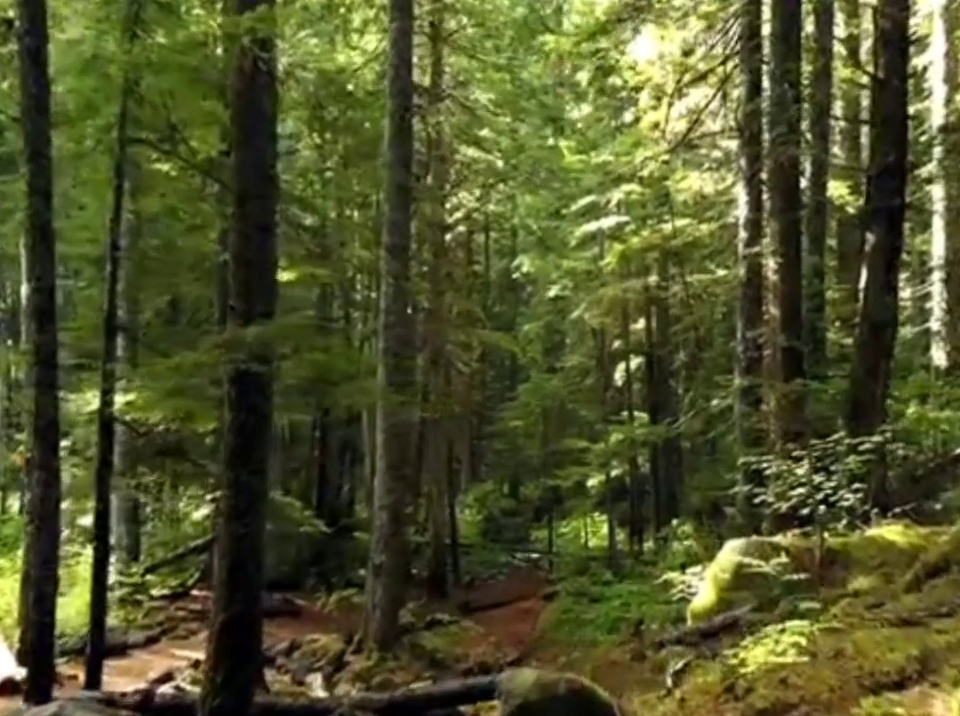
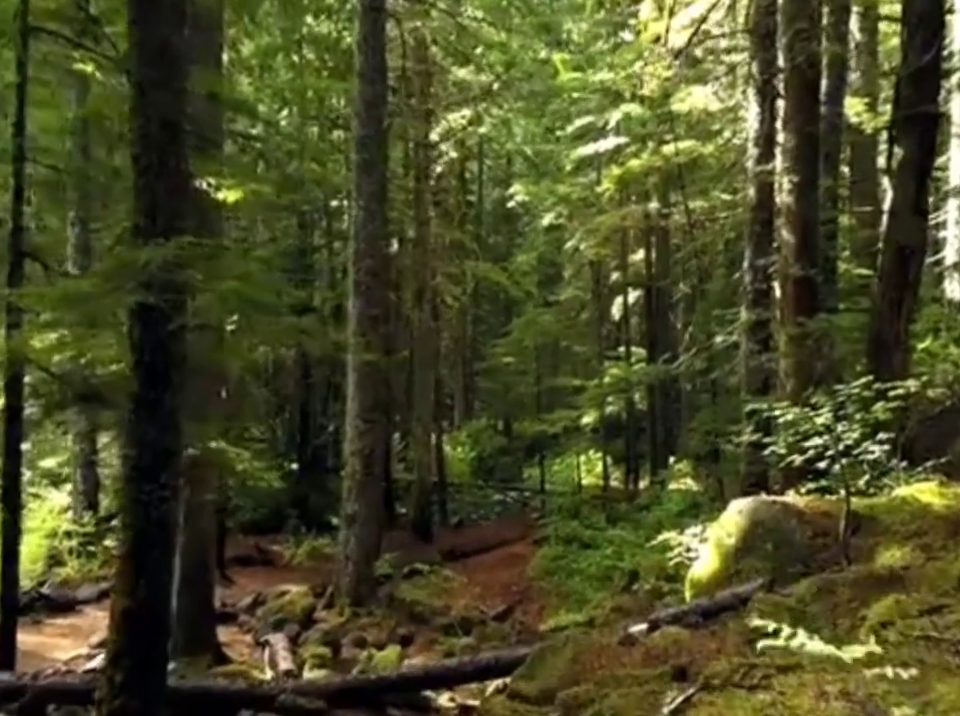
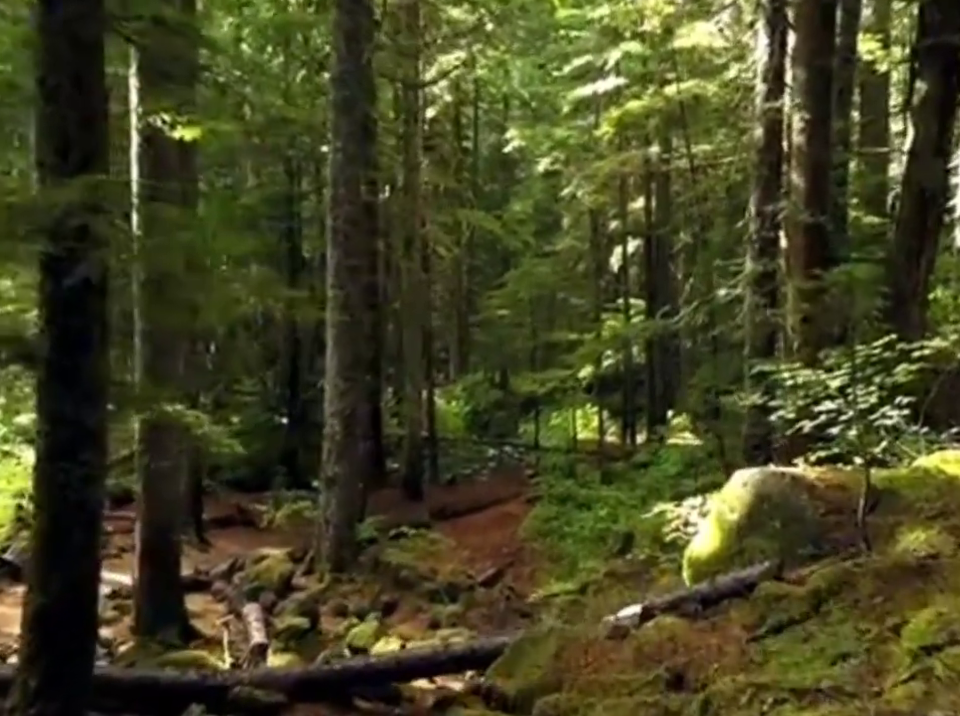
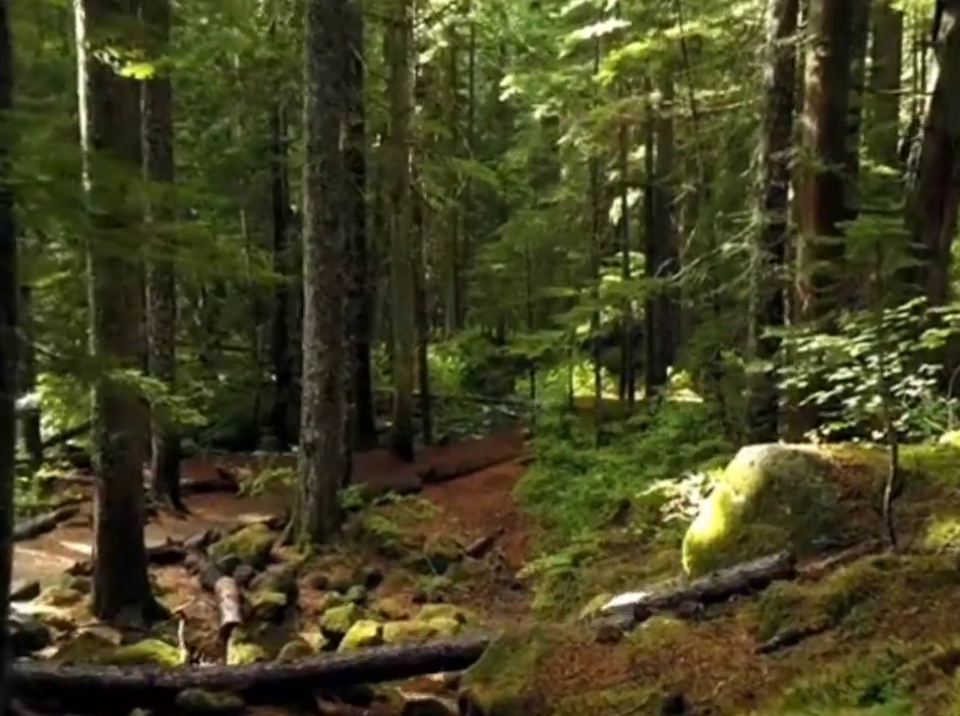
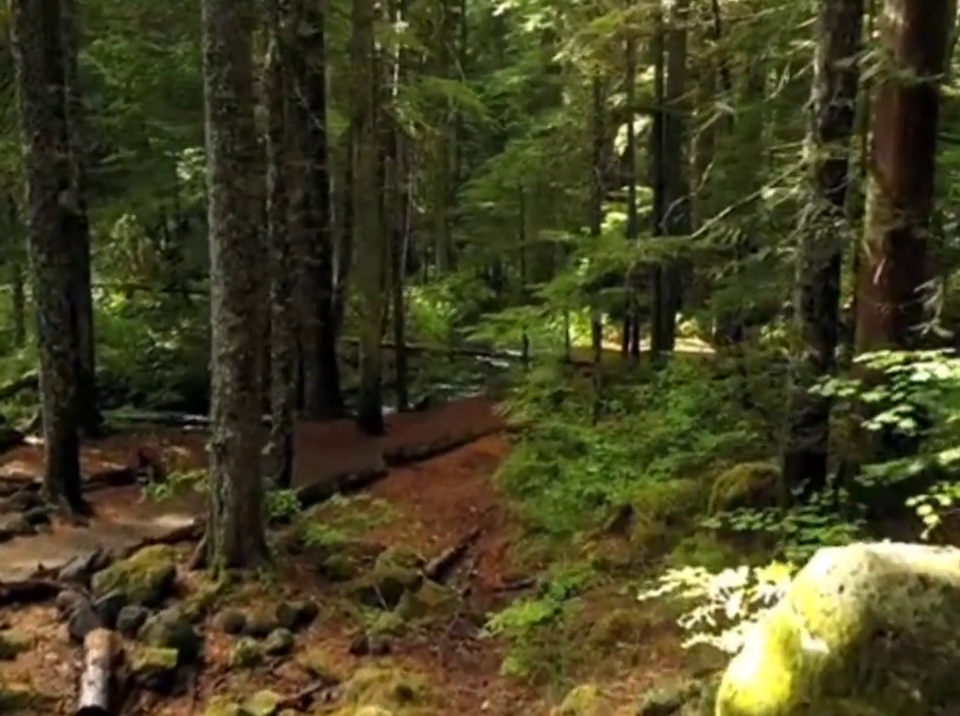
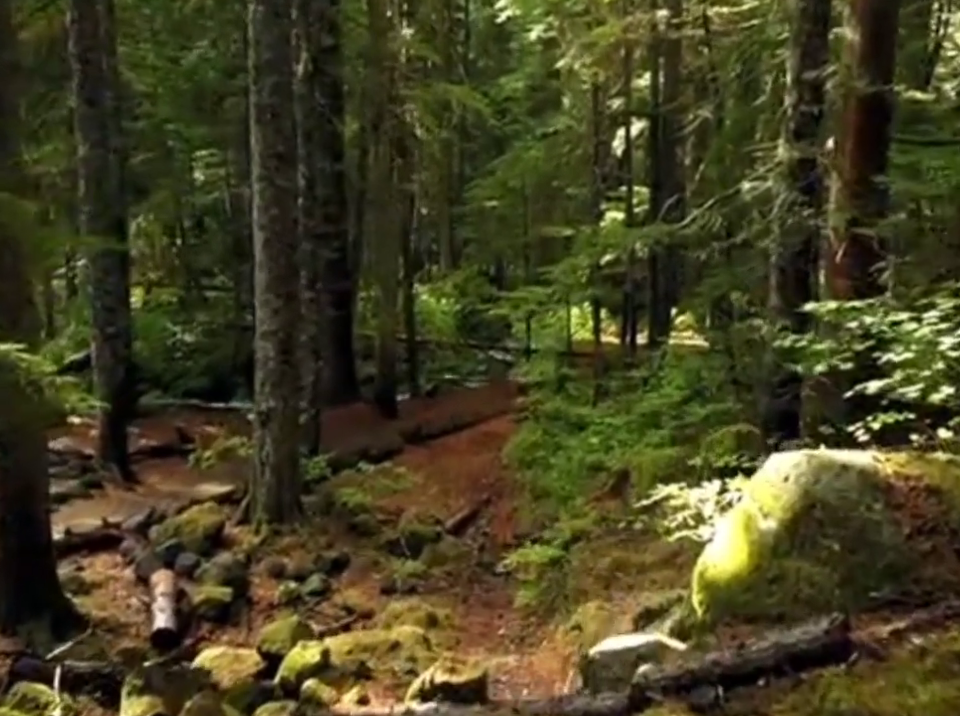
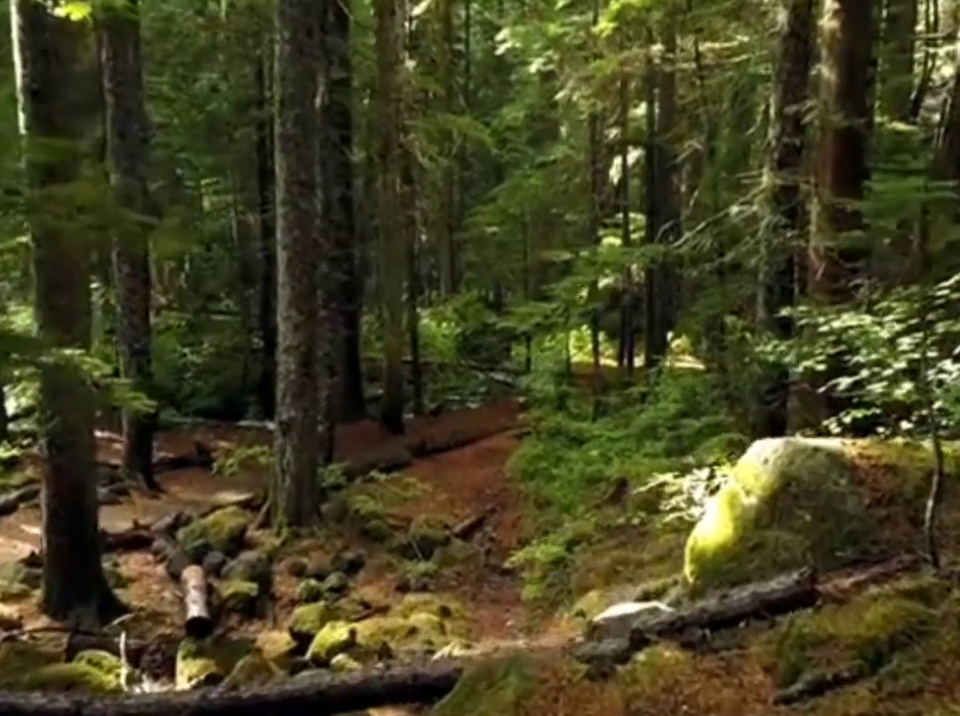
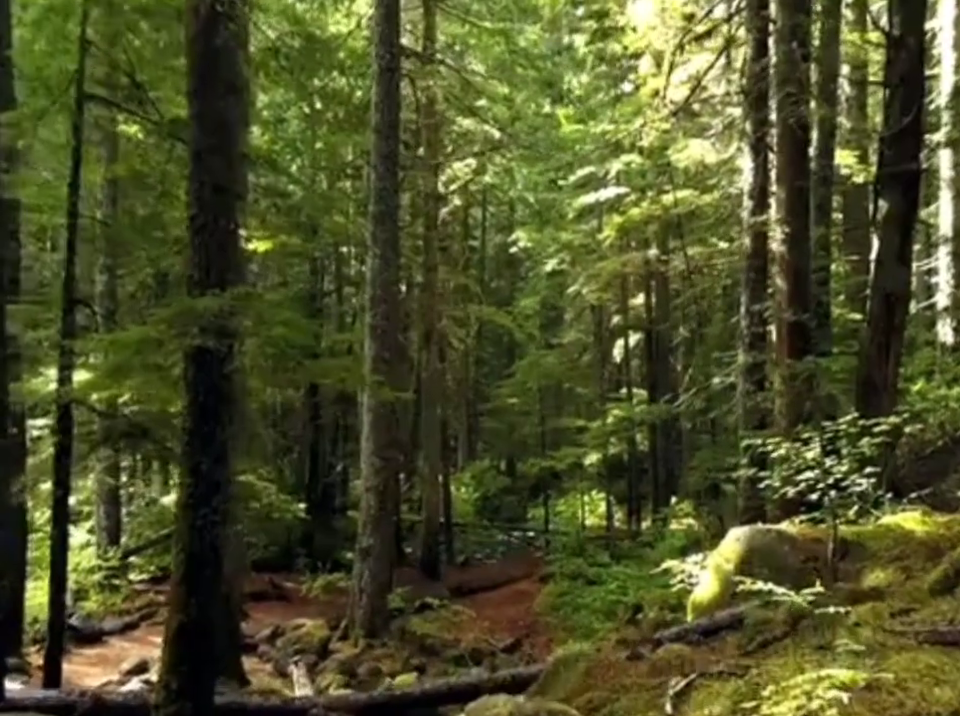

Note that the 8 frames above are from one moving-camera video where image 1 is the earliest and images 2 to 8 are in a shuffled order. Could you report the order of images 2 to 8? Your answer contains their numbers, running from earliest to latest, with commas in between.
8, 2, 3, 4, 7, 6, 5
